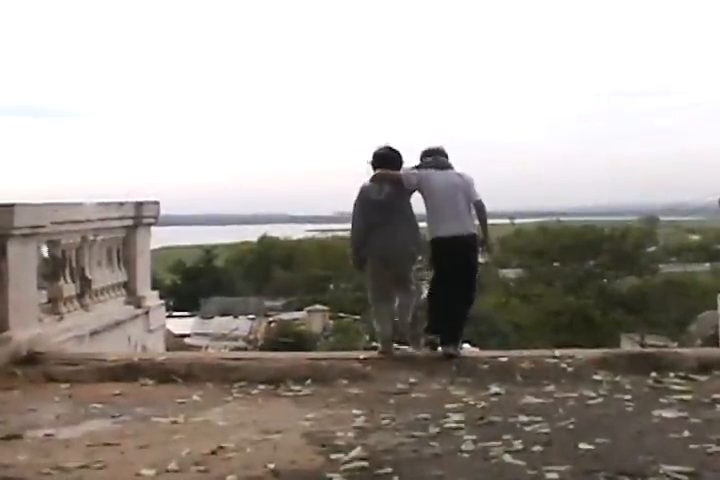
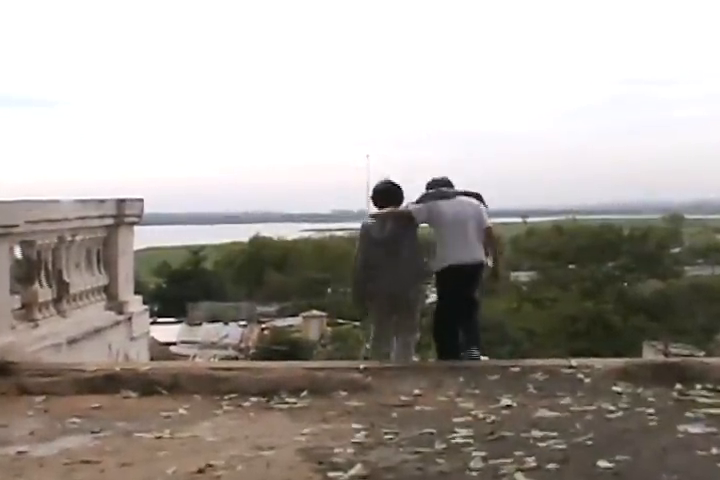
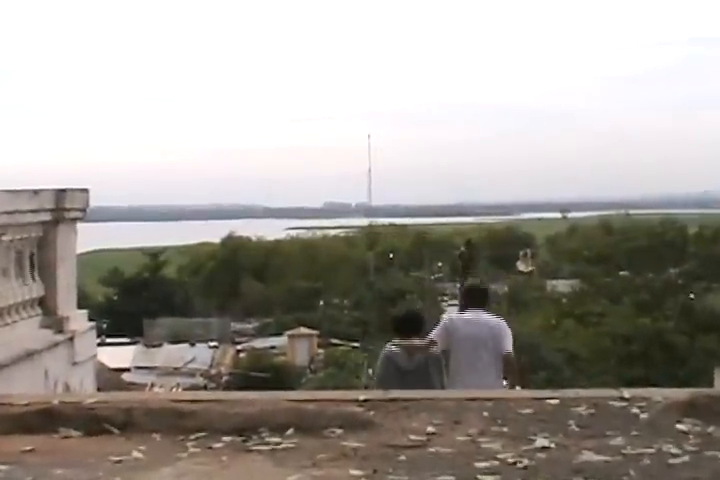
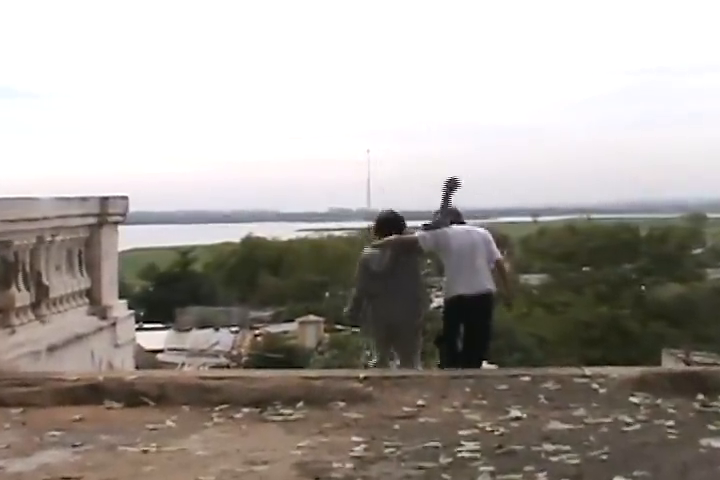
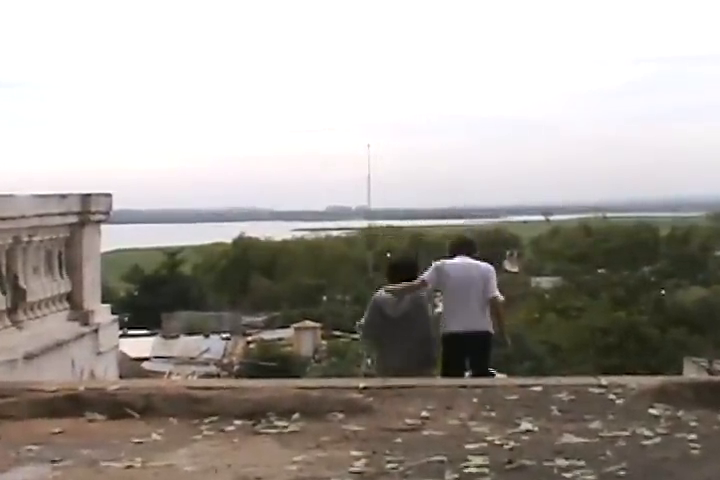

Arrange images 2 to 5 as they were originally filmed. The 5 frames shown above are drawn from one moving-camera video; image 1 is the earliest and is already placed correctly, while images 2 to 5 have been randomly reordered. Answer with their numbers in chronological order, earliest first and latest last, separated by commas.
2, 4, 5, 3
